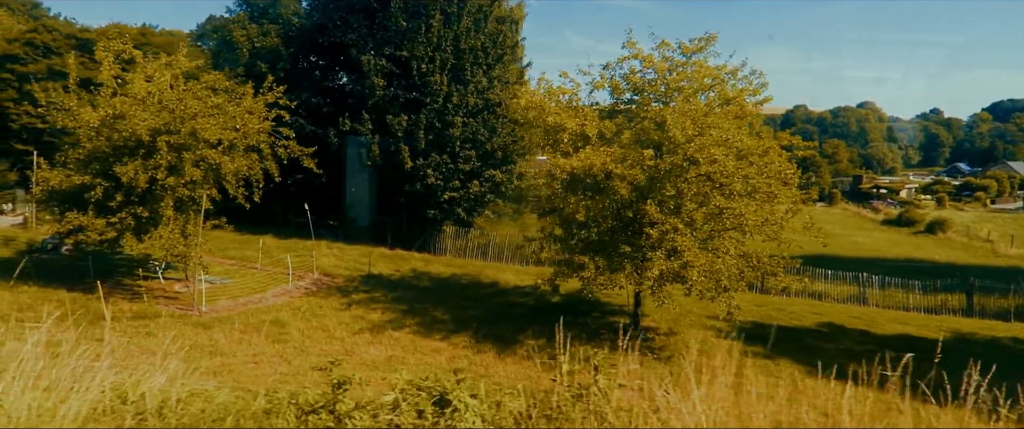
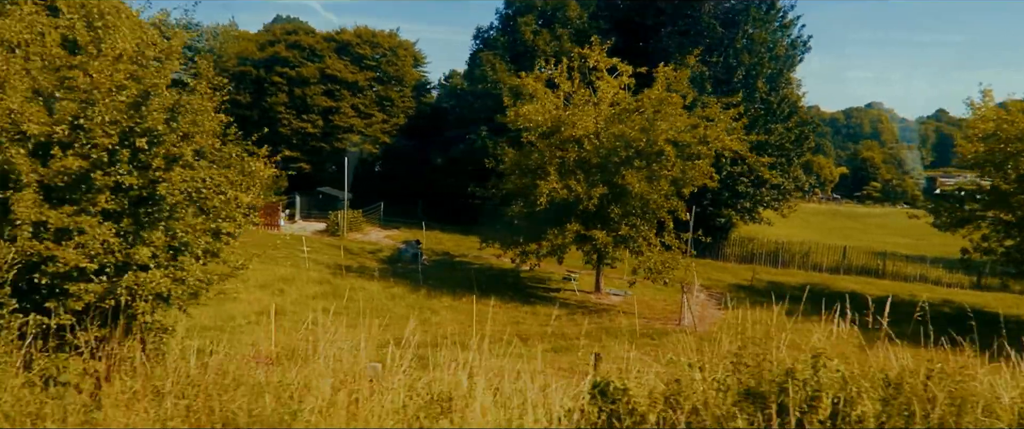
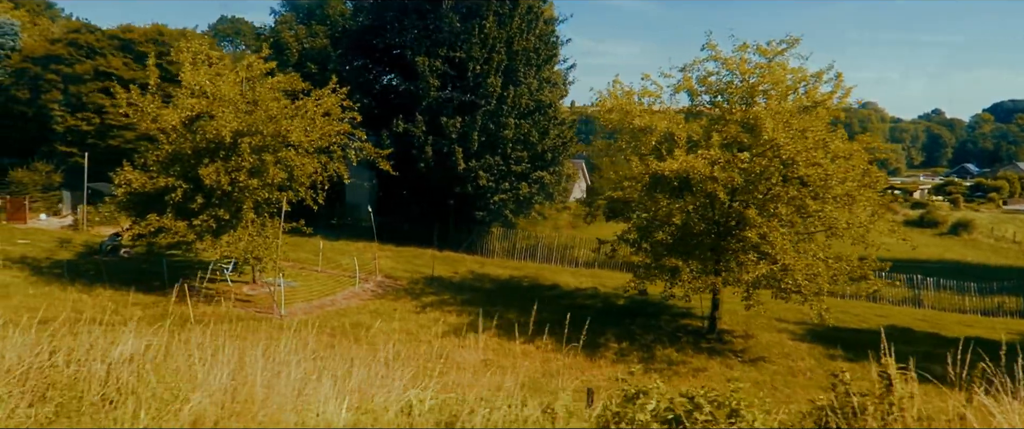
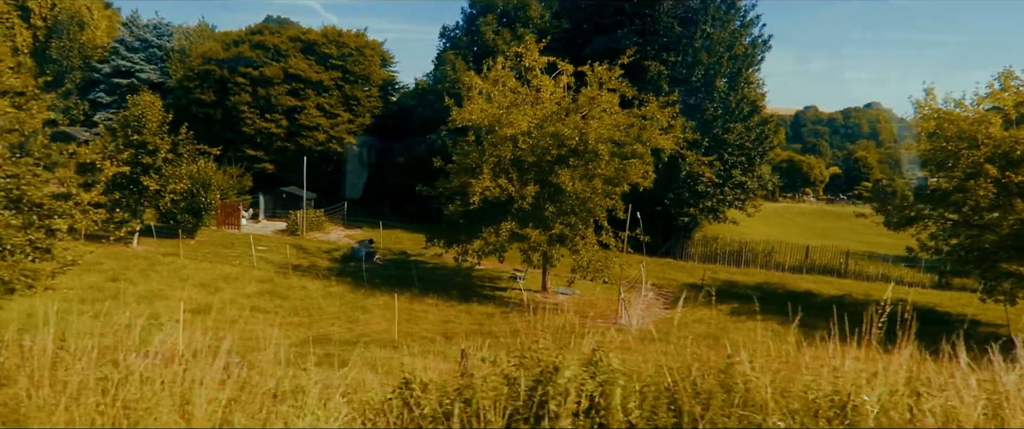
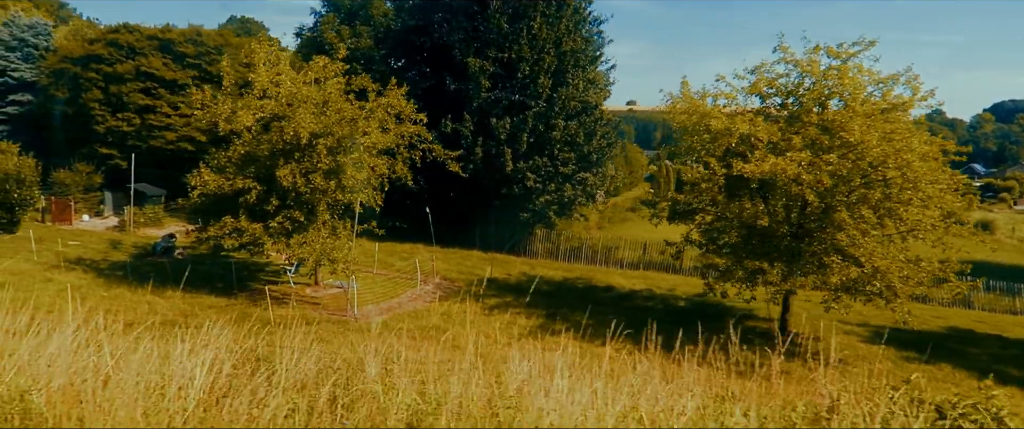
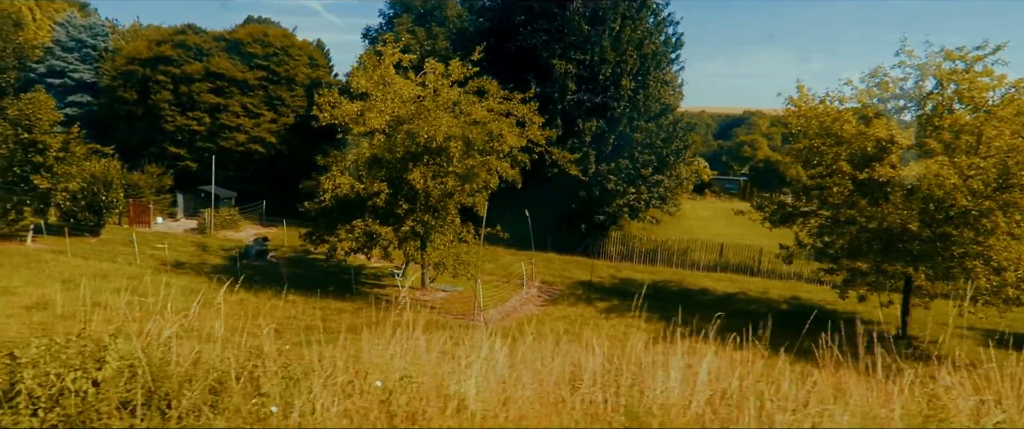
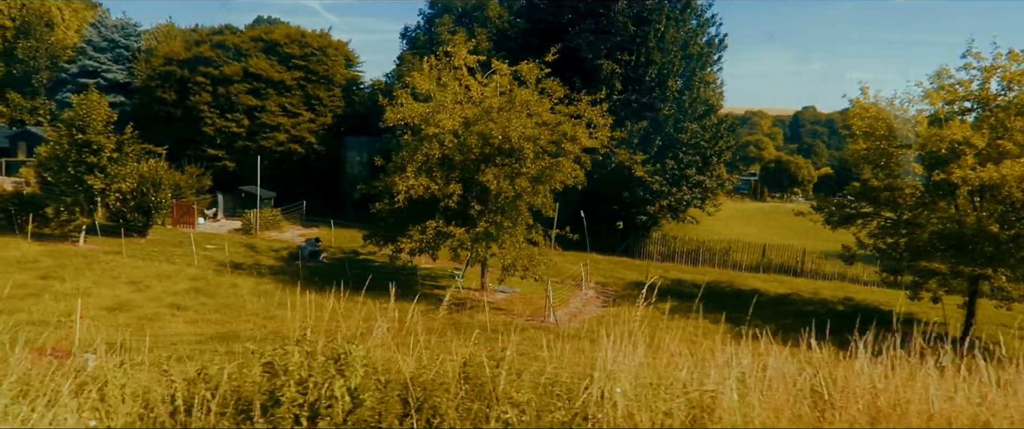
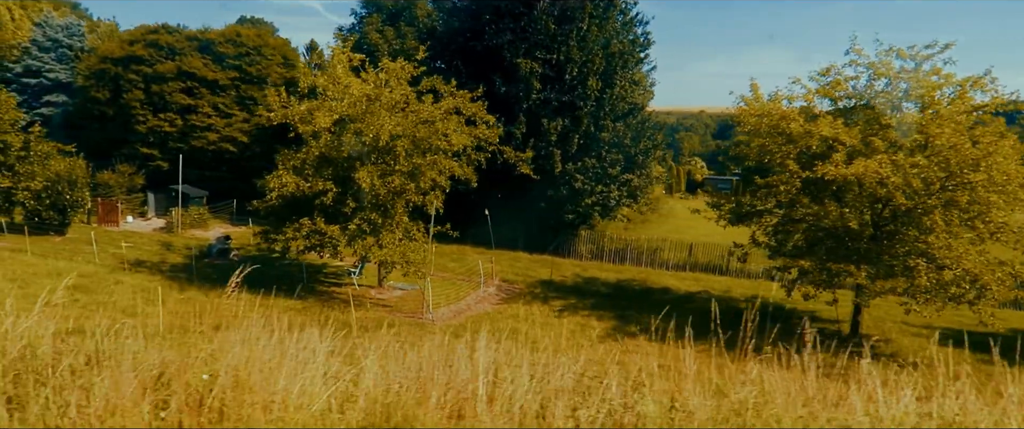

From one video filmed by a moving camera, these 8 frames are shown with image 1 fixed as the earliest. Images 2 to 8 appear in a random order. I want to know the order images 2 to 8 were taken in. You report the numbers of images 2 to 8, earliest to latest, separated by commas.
3, 5, 8, 6, 7, 4, 2
